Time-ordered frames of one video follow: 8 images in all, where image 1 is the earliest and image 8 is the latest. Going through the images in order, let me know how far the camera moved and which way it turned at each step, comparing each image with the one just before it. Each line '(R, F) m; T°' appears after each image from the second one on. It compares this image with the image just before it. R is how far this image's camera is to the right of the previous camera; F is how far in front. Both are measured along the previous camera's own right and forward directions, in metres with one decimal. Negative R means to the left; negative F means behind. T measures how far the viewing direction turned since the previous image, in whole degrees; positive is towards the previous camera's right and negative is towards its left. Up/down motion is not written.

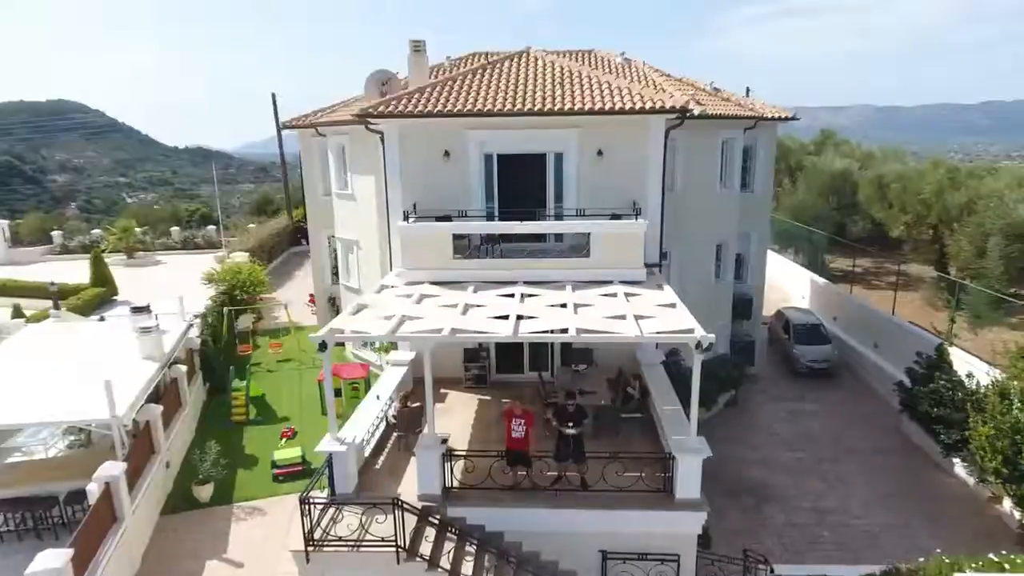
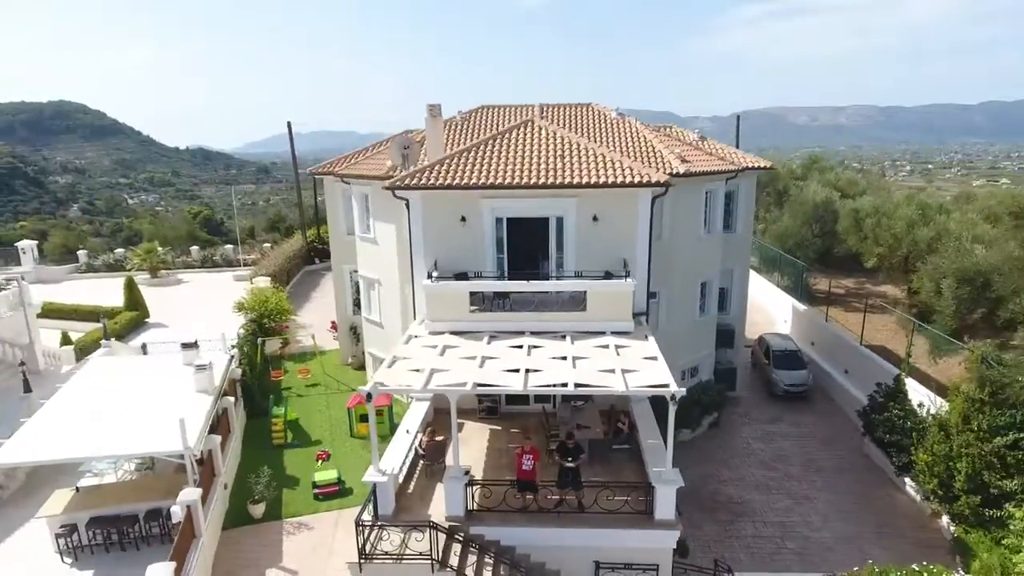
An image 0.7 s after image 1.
(-0.2, -1.8) m; 0°
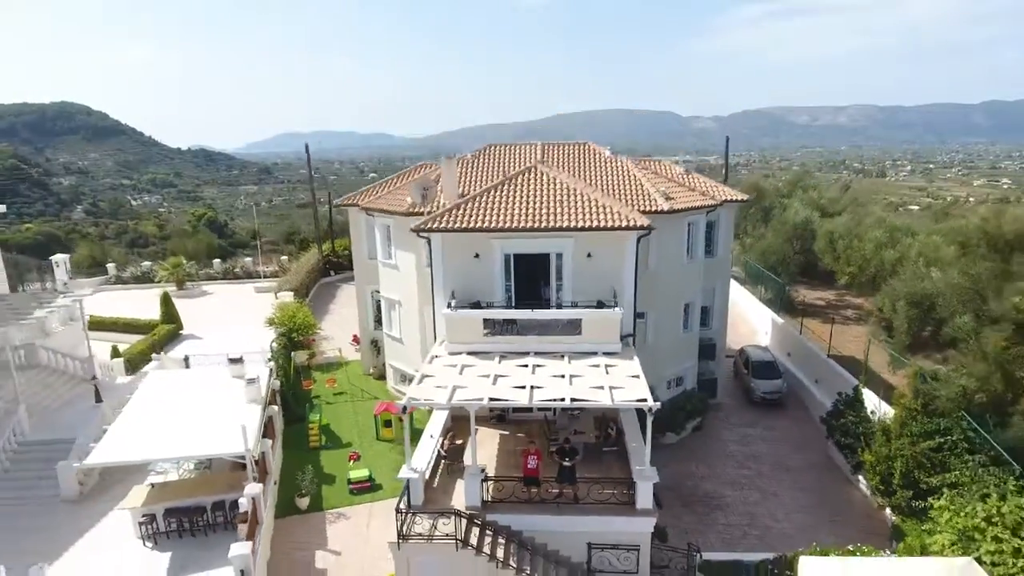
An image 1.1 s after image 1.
(-0.1, -2.2) m; 0°
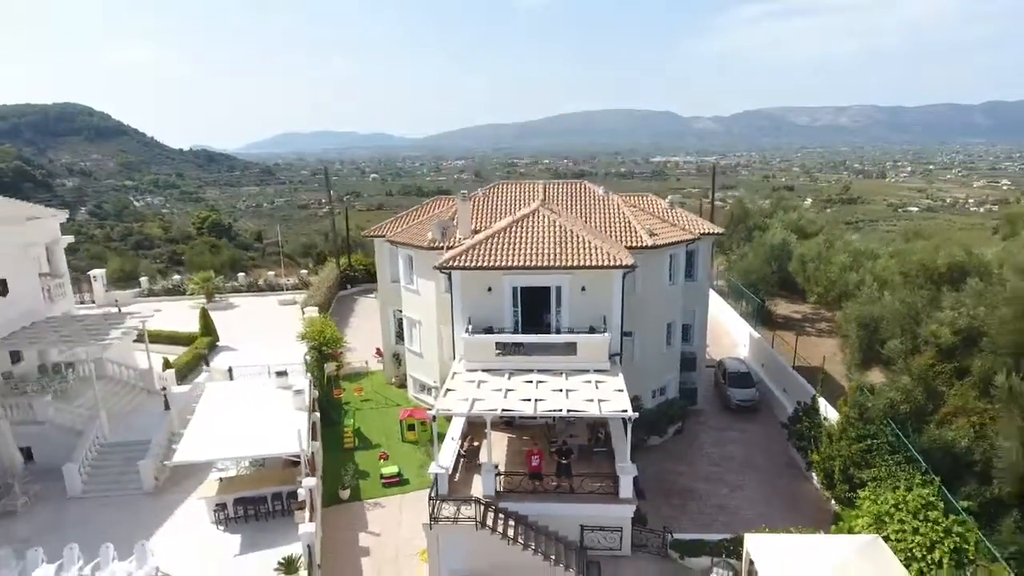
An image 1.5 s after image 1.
(-0.2, -2.9) m; 0°
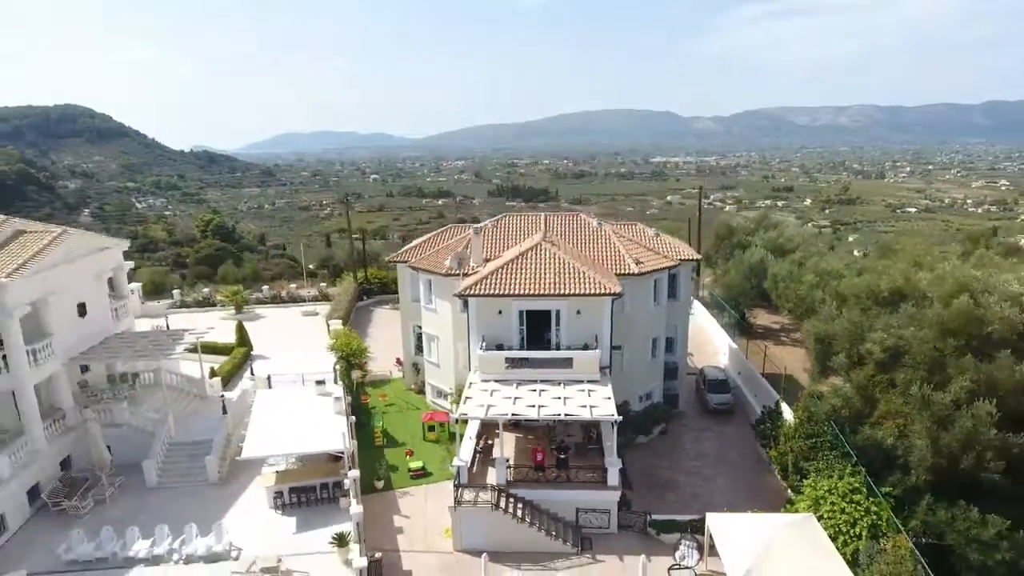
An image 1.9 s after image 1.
(-0.2, -3.4) m; 0°
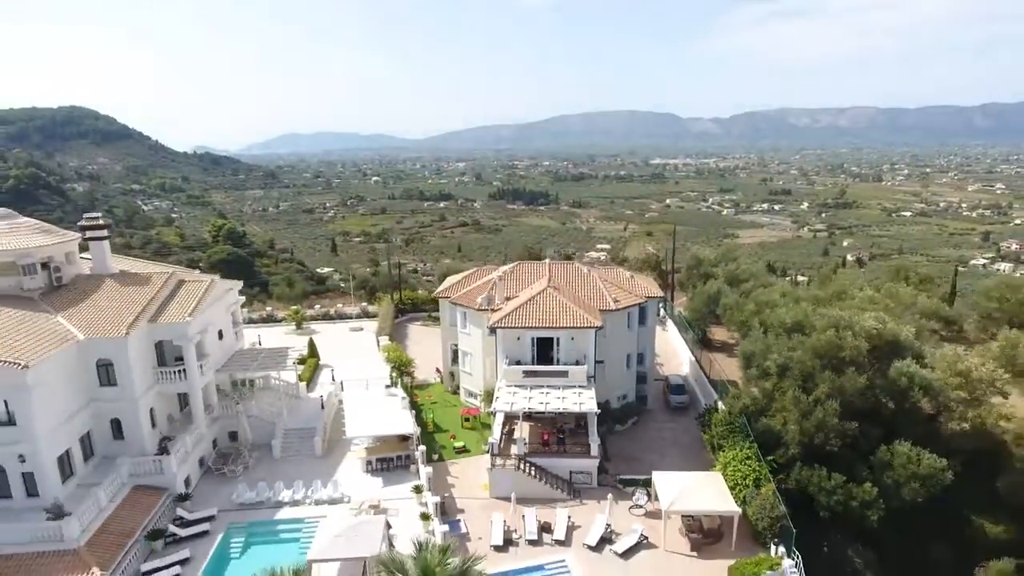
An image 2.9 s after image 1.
(-0.7, -9.4) m; 0°
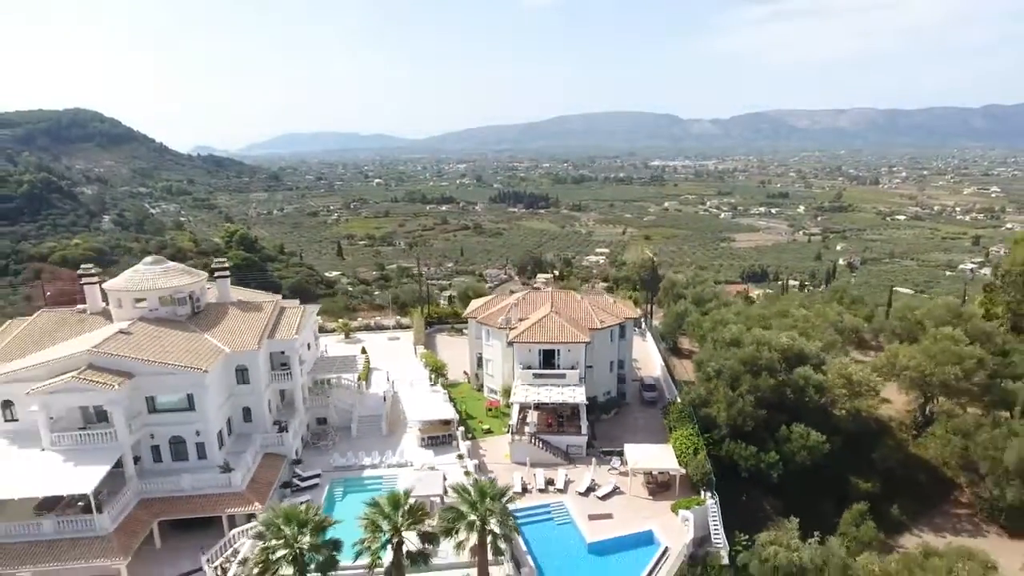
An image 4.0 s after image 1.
(-0.9, -11.5) m; 0°
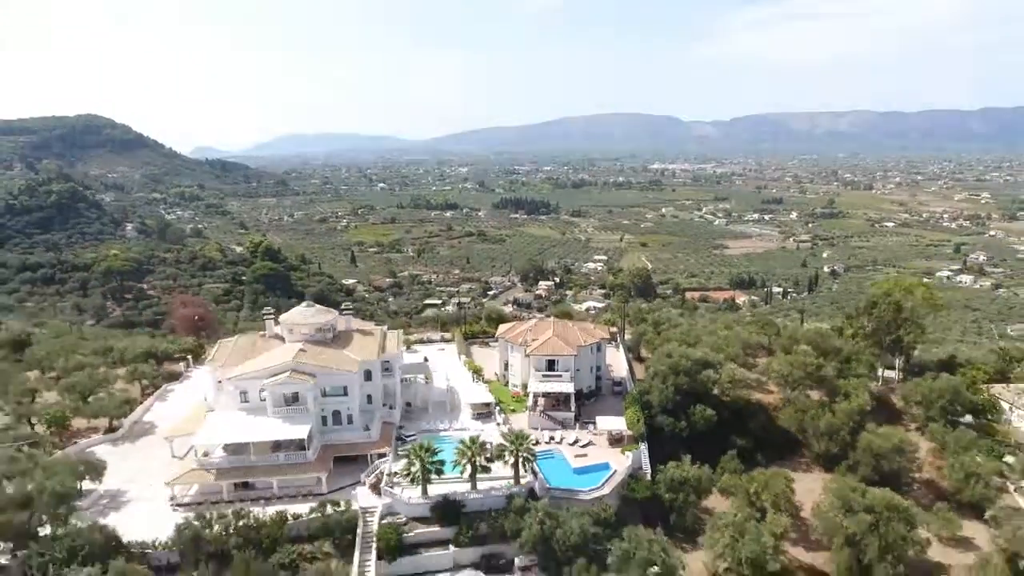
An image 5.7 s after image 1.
(-1.8, -25.6) m; 0°
